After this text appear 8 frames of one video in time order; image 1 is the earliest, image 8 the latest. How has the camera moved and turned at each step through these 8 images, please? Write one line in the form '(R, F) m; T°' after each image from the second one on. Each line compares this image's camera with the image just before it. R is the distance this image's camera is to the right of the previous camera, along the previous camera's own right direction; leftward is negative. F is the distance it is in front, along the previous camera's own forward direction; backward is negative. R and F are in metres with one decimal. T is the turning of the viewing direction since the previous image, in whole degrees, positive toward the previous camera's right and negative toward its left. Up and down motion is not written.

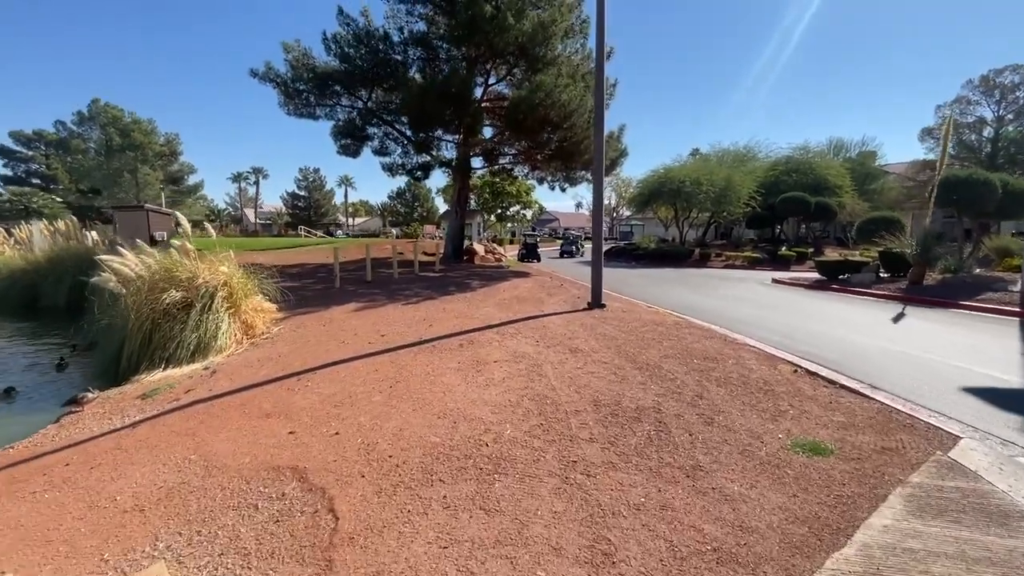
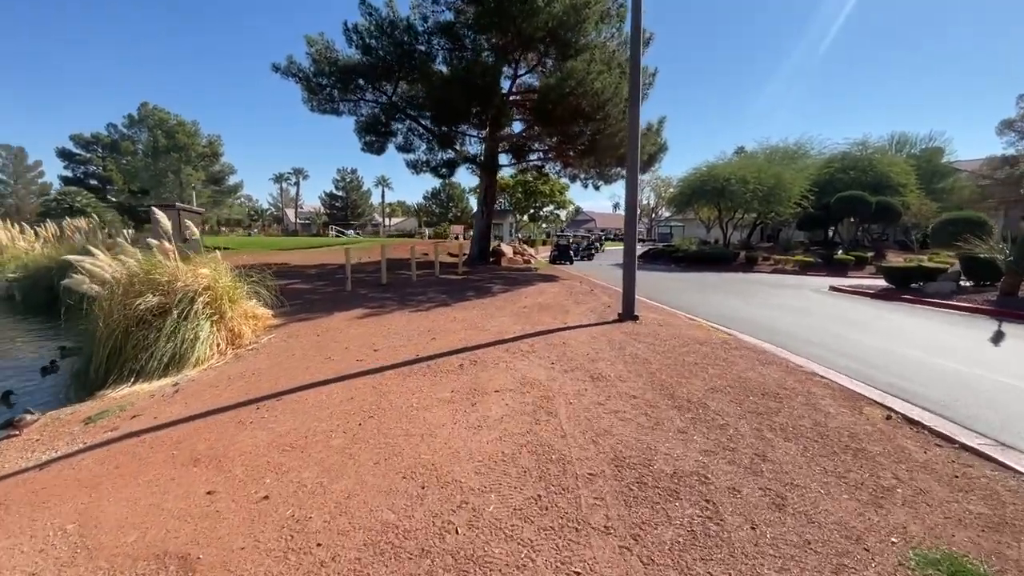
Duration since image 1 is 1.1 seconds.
(+0.3, +1.2) m; -4°
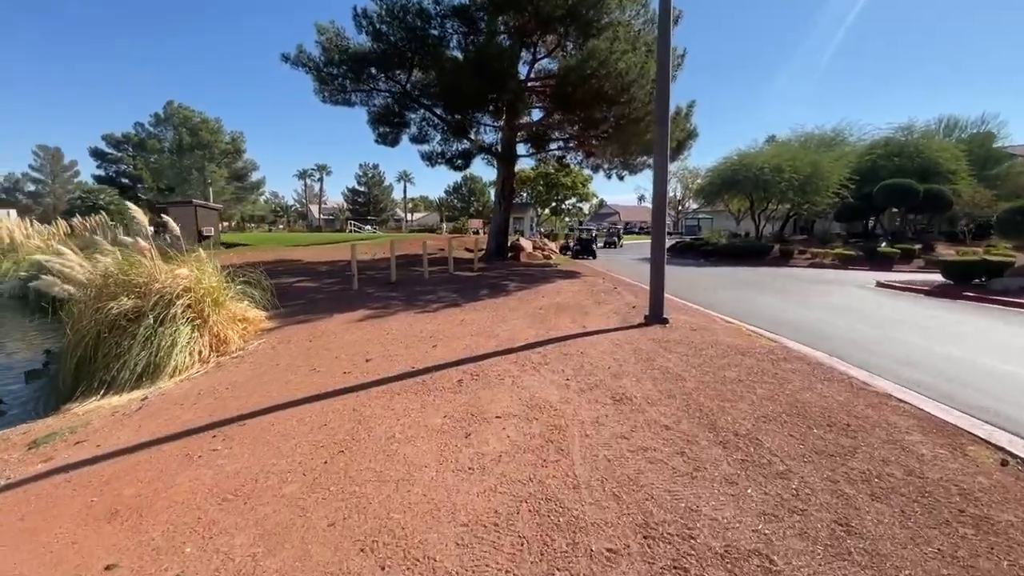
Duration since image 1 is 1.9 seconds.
(+0.2, +0.9) m; -3°
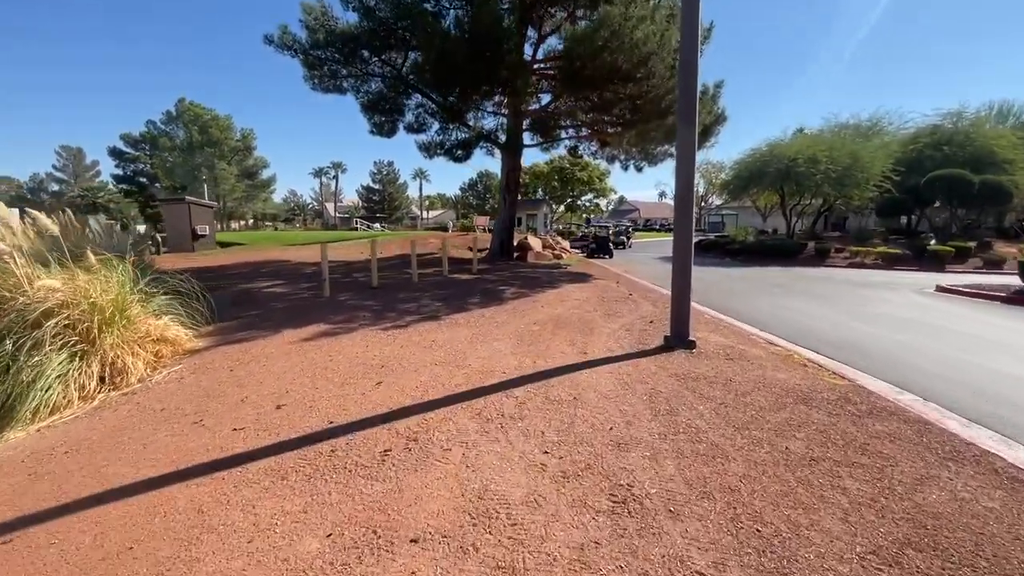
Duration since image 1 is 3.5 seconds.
(+0.5, +1.7) m; -2°
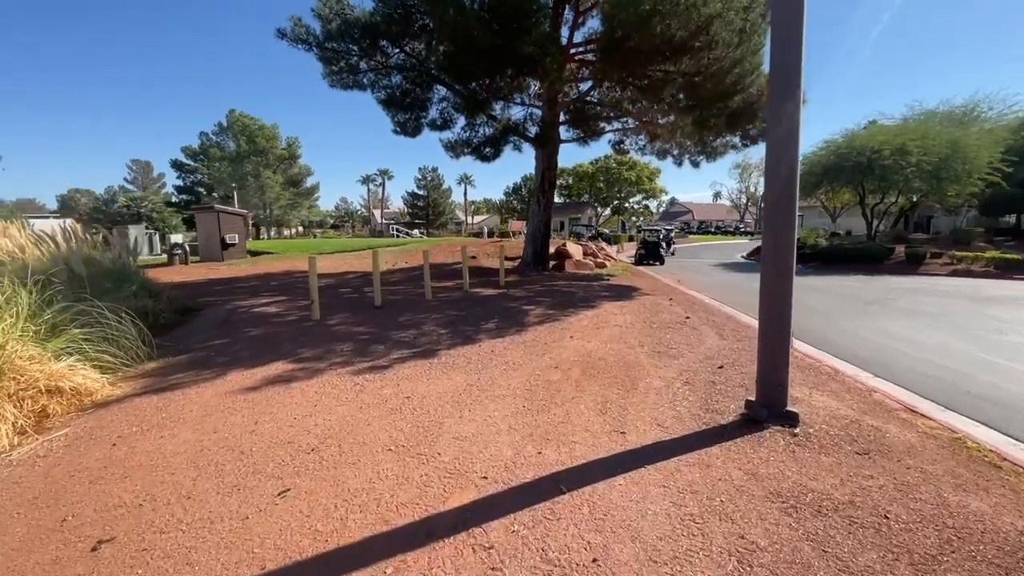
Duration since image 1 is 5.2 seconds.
(+0.4, +1.9) m; -6°
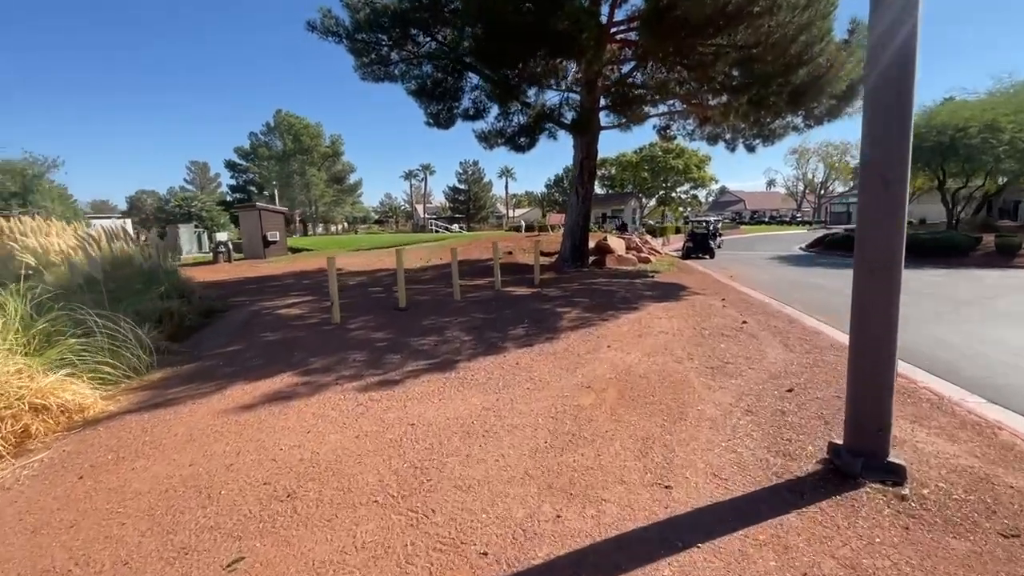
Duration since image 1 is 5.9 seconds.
(+0.2, +0.7) m; -5°
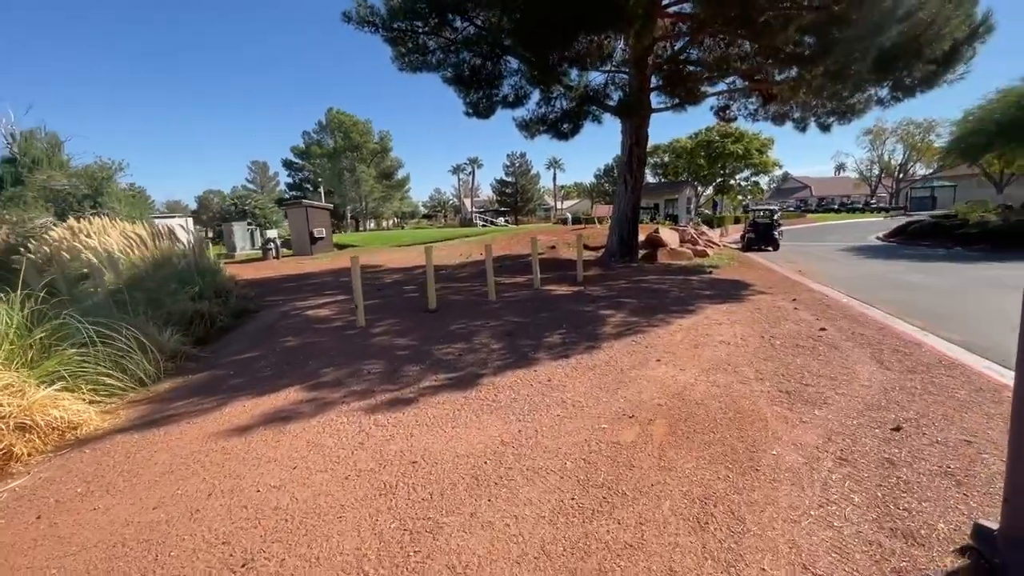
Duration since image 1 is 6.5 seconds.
(+0.2, +0.8) m; -6°
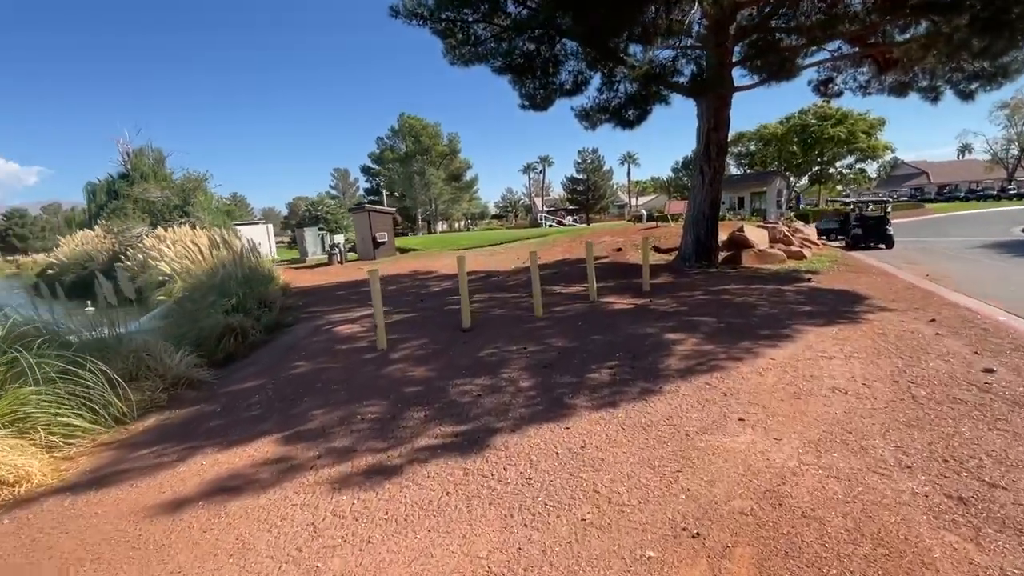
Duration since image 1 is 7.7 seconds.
(+0.4, +1.3) m; -9°
